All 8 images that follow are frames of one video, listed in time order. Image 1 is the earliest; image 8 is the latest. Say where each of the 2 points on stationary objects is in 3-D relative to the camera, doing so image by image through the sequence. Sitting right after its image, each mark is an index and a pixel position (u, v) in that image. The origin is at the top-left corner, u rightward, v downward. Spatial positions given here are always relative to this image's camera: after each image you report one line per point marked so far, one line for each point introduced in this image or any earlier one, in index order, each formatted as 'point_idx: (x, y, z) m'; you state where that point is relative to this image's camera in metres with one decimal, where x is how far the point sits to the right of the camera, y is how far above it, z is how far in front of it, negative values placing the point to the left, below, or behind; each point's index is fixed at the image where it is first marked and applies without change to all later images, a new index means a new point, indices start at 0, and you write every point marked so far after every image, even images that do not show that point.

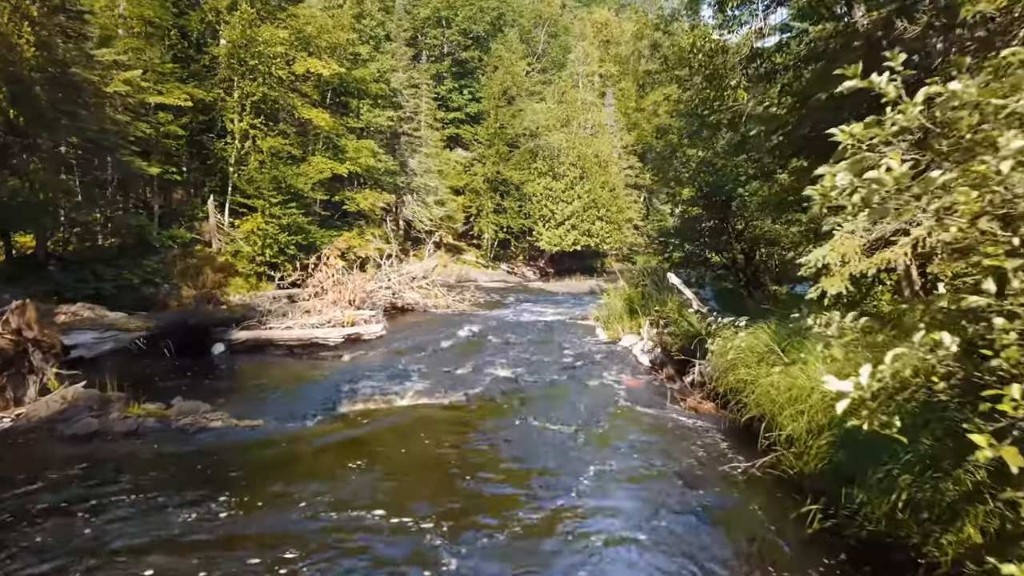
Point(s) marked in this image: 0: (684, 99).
0: (+3.6, +4.0, +17.0) m
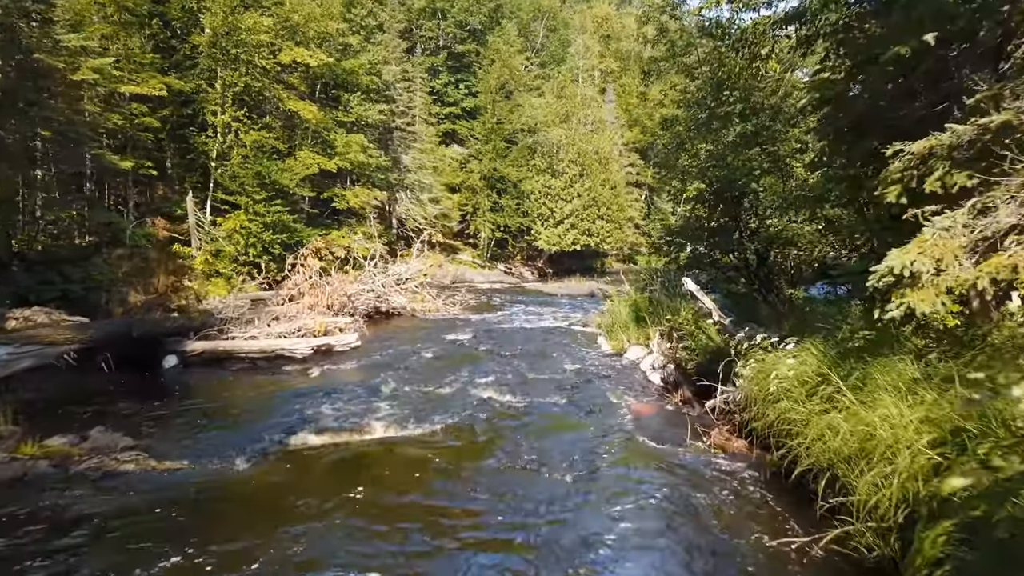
0: (+3.6, +3.9, +15.9) m
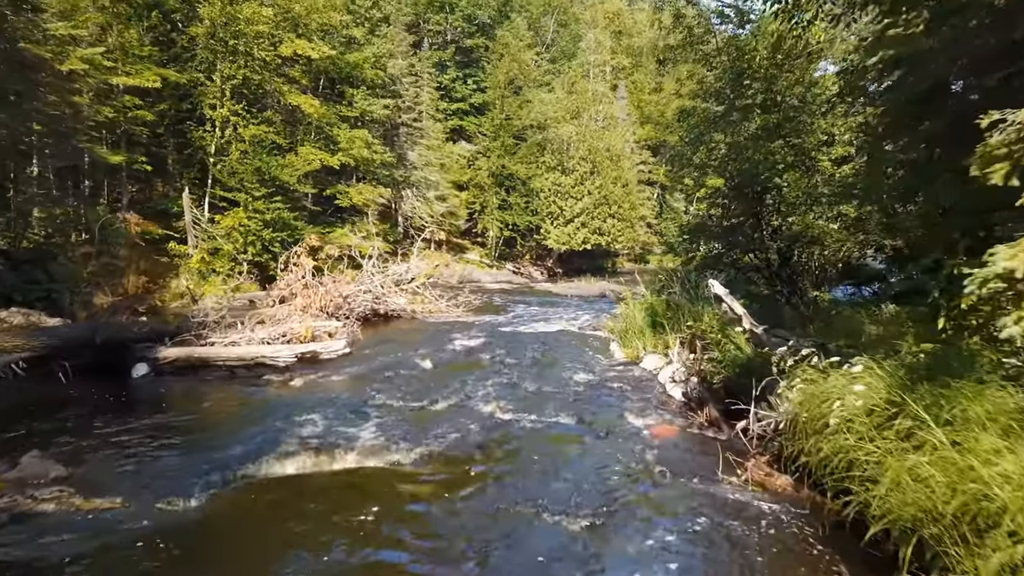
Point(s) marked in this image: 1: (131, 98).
0: (+3.7, +3.9, +15.0) m
1: (-8.7, +4.3, +18.1) m
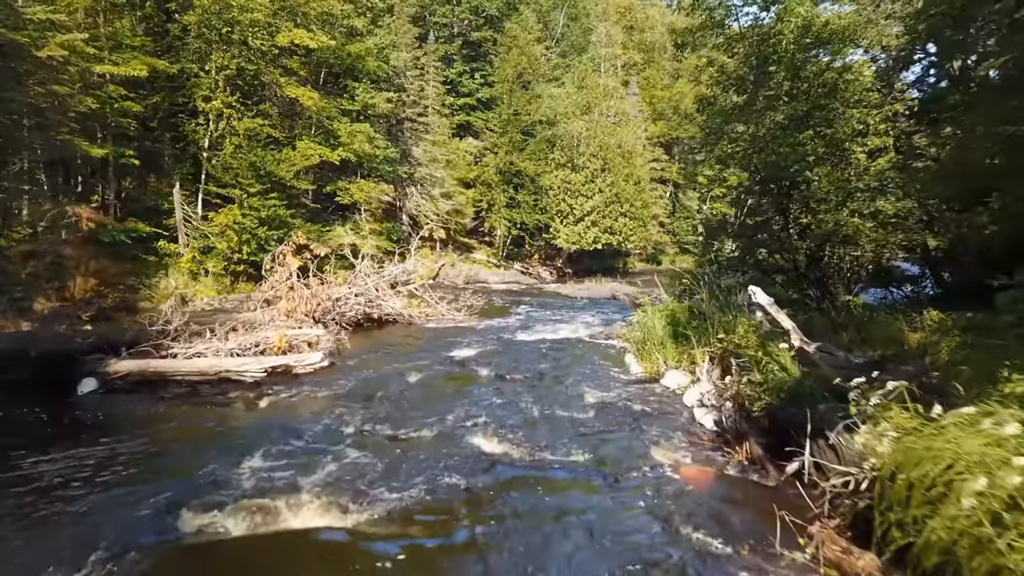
0: (+3.8, +3.9, +14.0) m
1: (-8.5, +4.3, +17.2) m
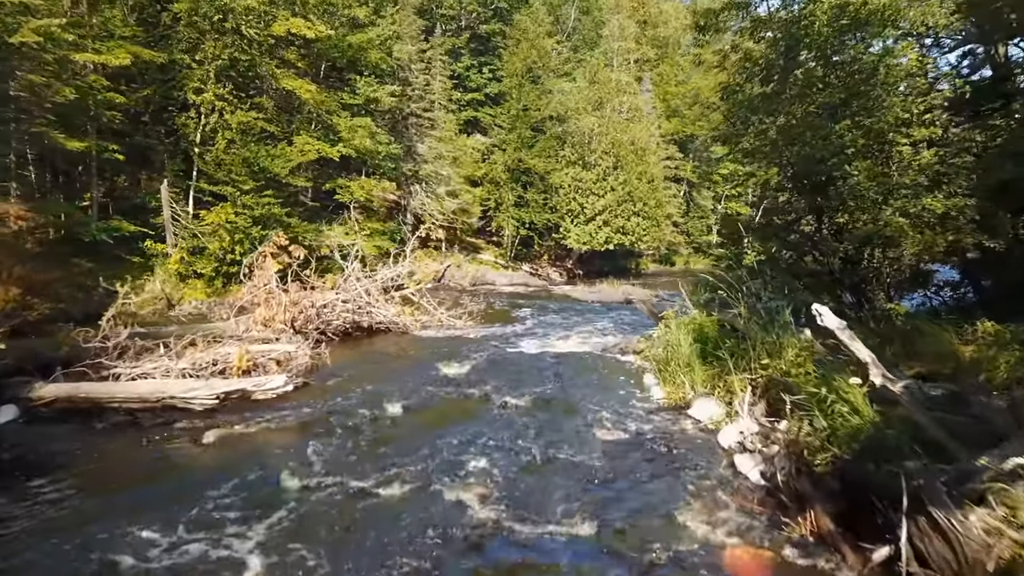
0: (+3.9, +3.8, +12.8) m
1: (-8.4, +4.3, +16.2) m
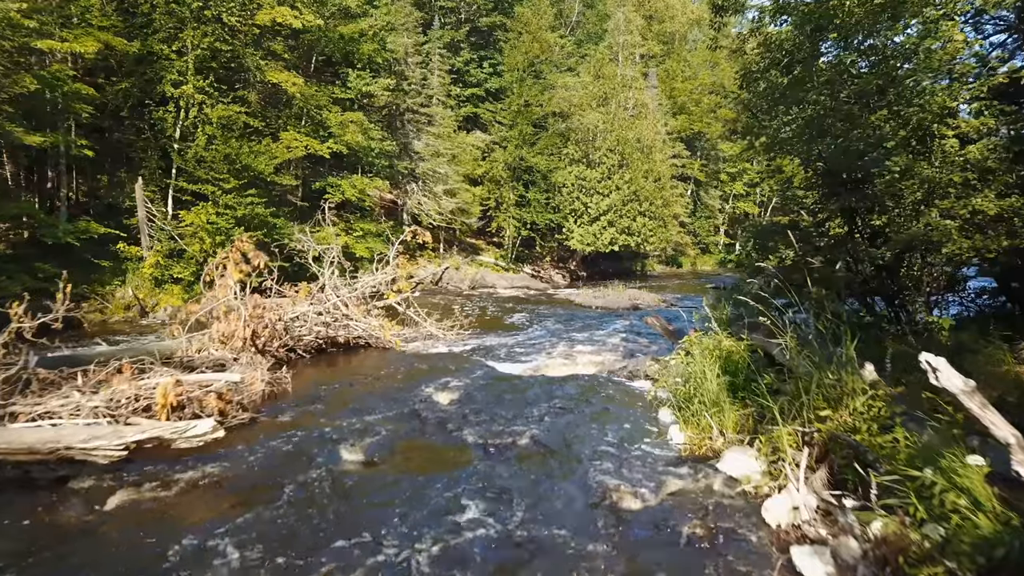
0: (+3.9, +3.6, +11.6) m
1: (-8.4, +4.1, +15.1) m
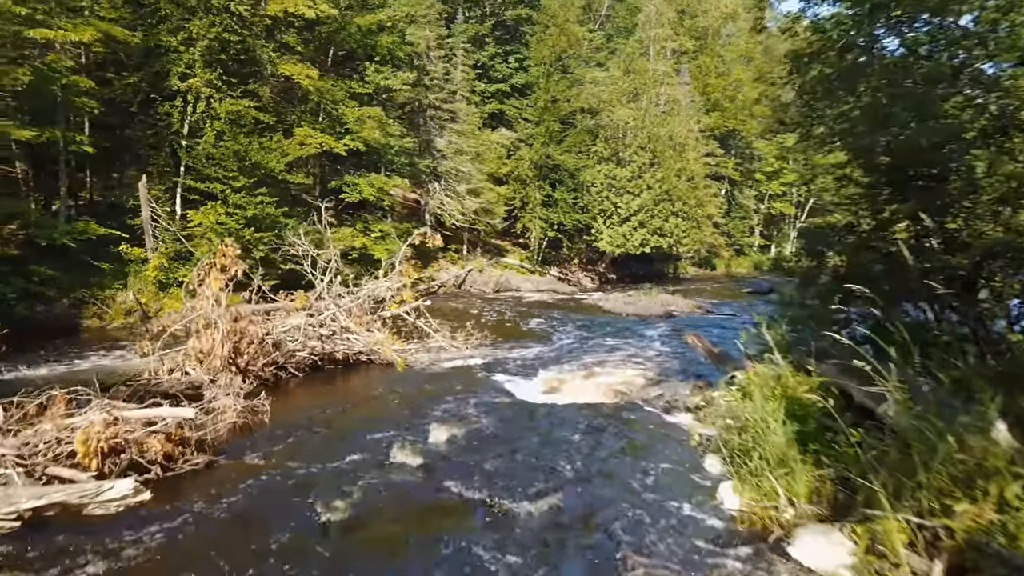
0: (+4.2, +3.5, +10.4) m
1: (-8.0, +4.1, +14.3) m
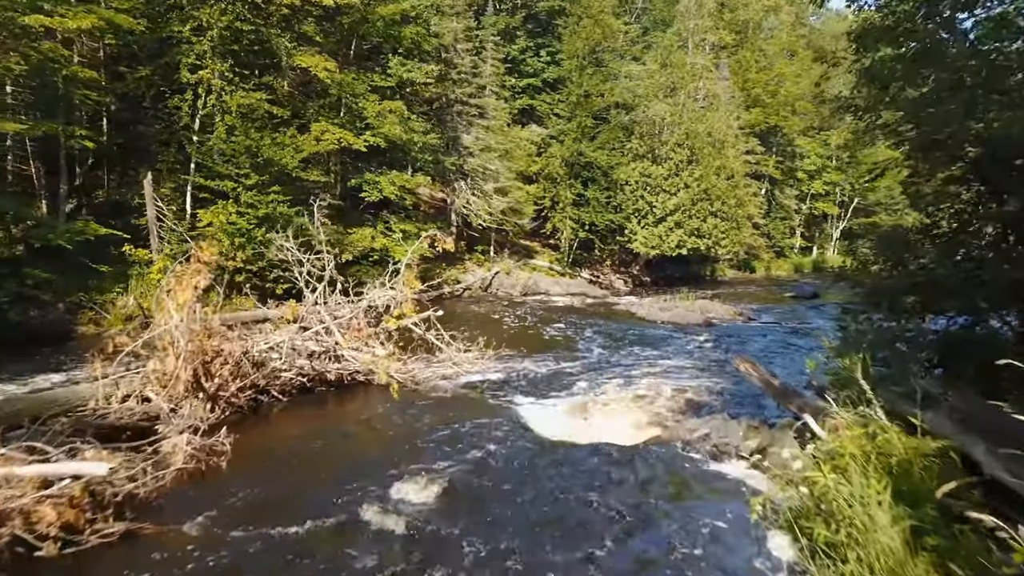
0: (+4.4, +3.4, +9.0) m
1: (-7.6, +4.0, +13.5) m
